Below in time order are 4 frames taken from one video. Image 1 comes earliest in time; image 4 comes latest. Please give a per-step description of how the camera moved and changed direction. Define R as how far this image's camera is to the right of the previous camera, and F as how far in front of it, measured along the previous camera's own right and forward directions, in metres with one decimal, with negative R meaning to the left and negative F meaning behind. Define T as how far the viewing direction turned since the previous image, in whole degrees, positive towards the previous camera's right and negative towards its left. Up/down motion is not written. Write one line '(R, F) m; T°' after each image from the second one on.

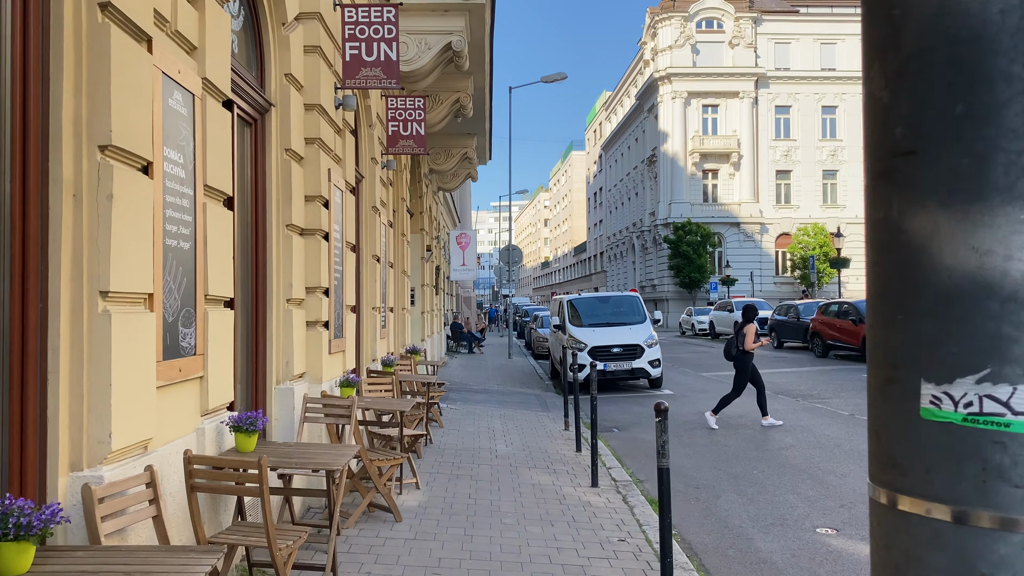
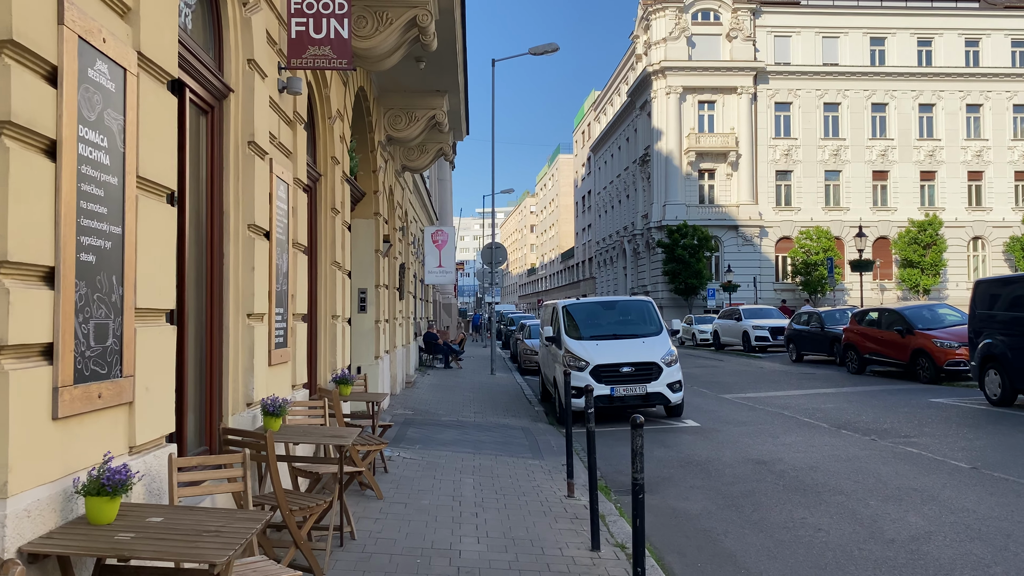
(+0.1, +3.3) m; +1°
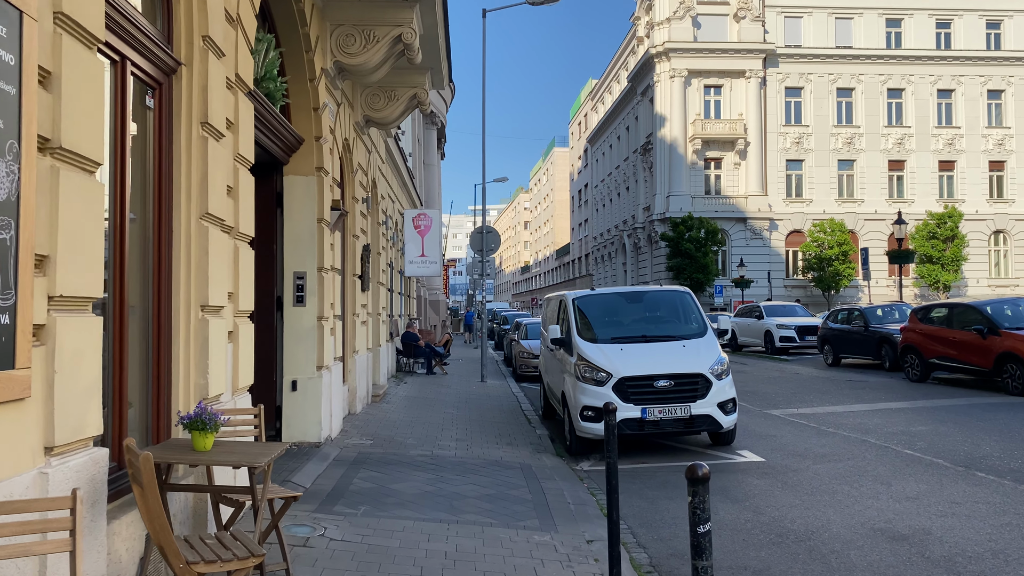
(0.0, +3.1) m; 0°
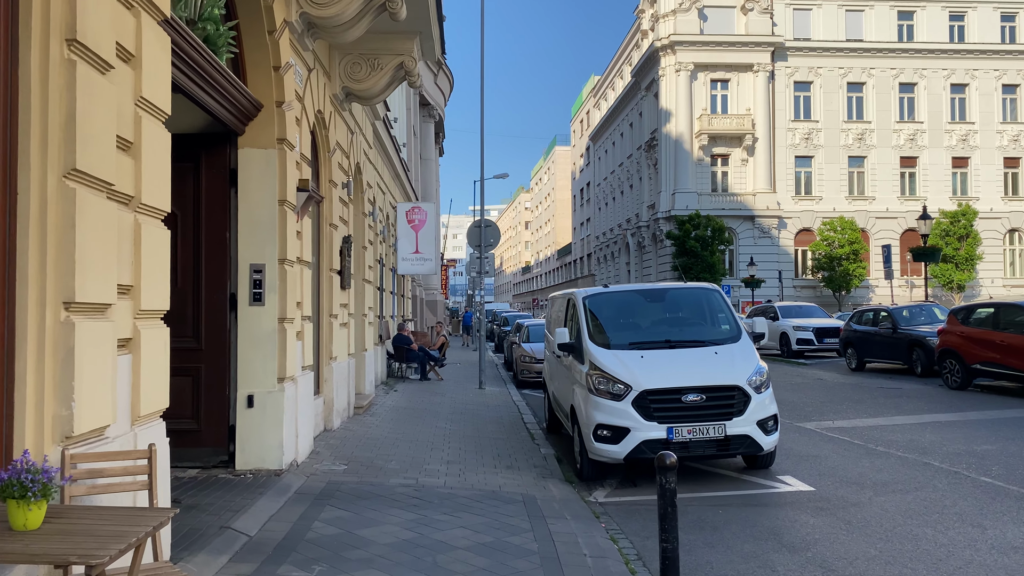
(0.0, +1.4) m; 0°
